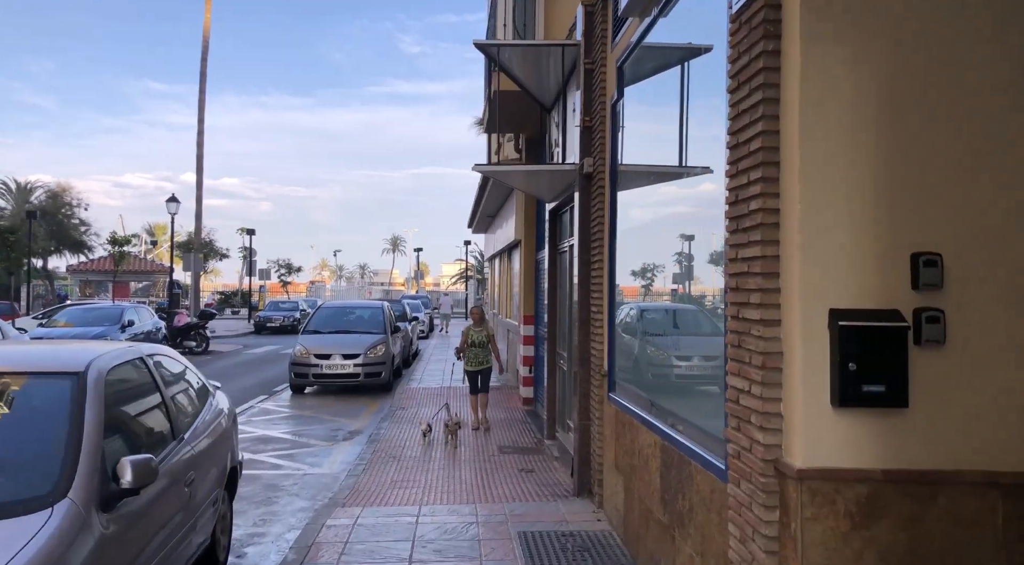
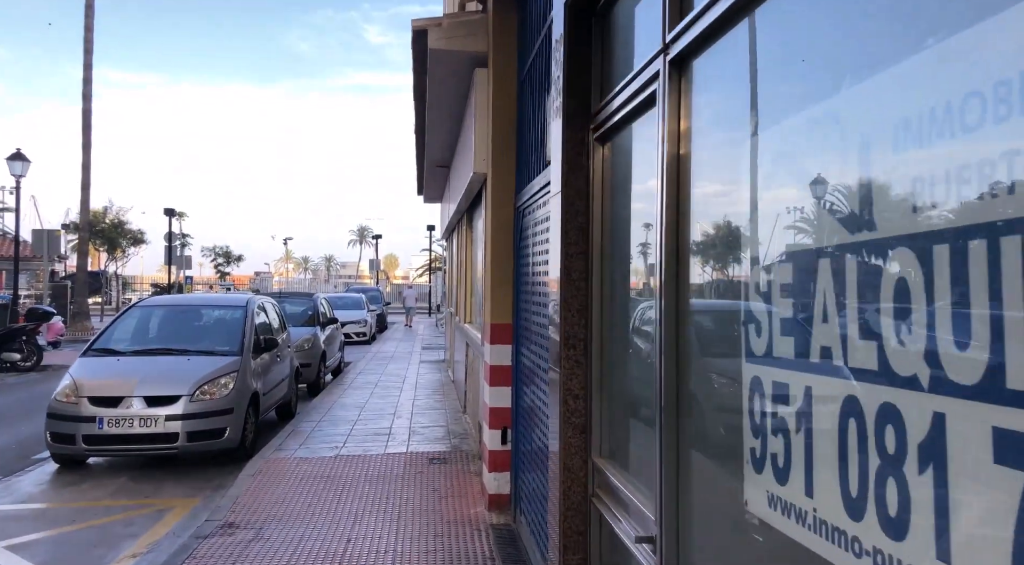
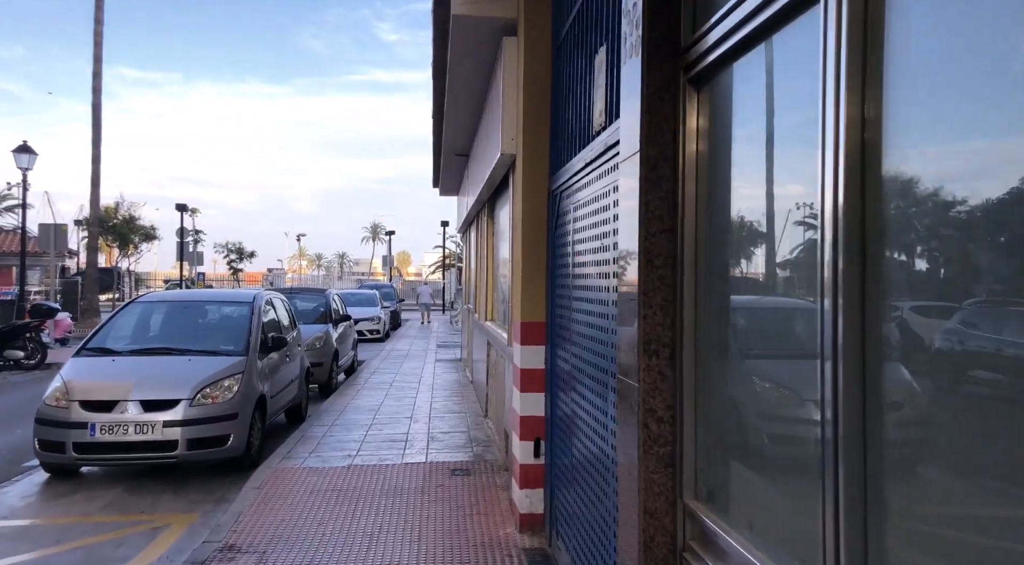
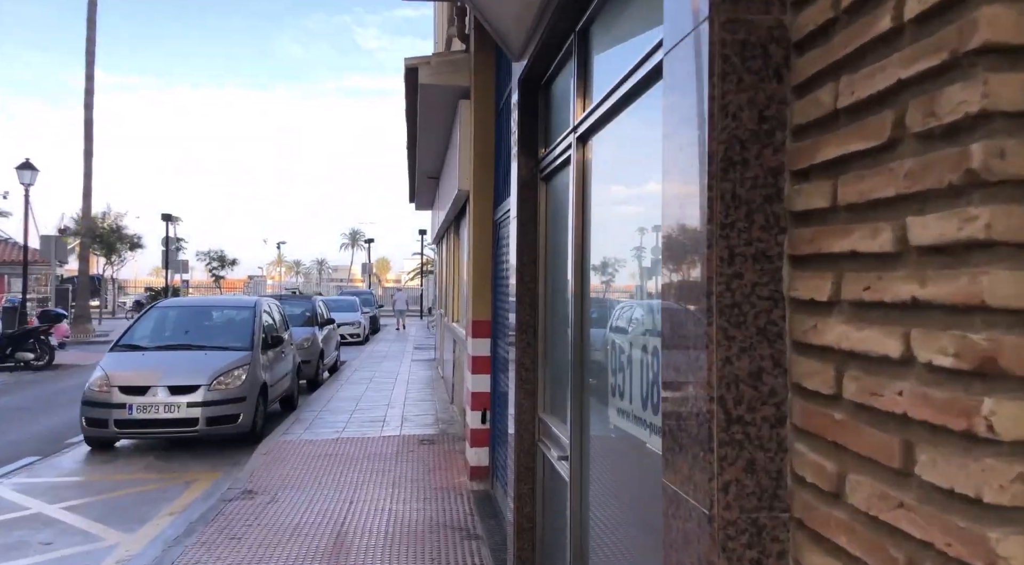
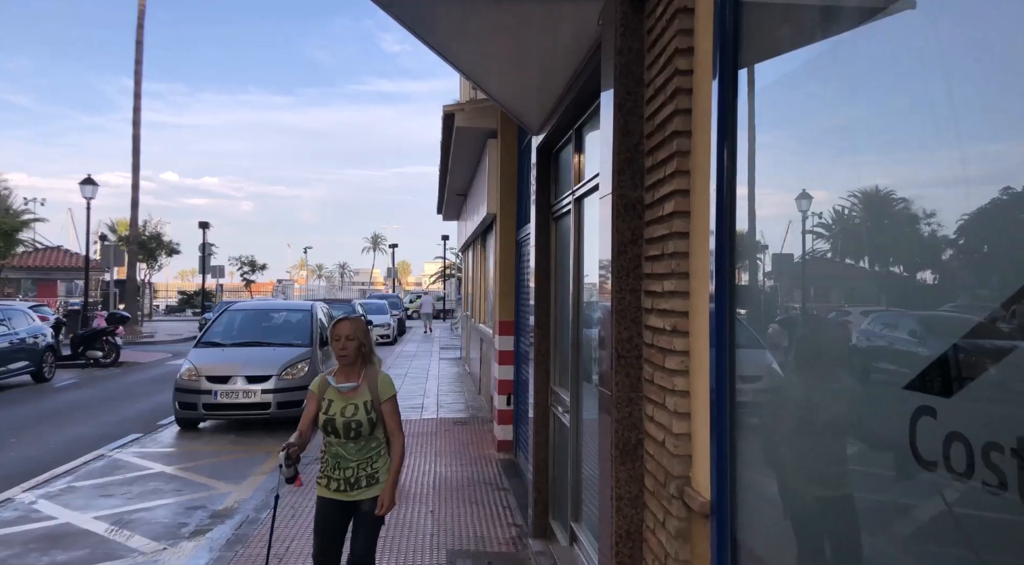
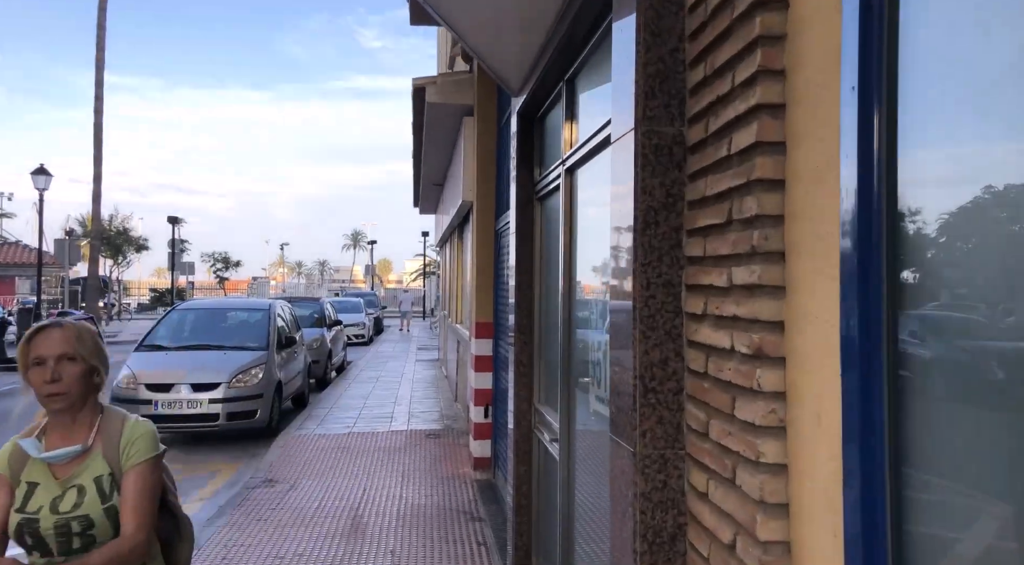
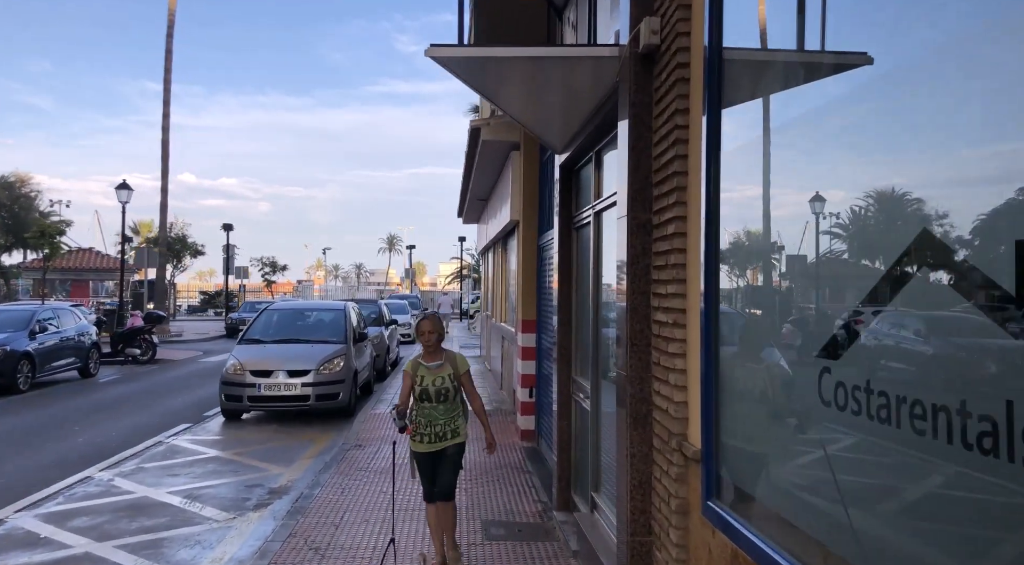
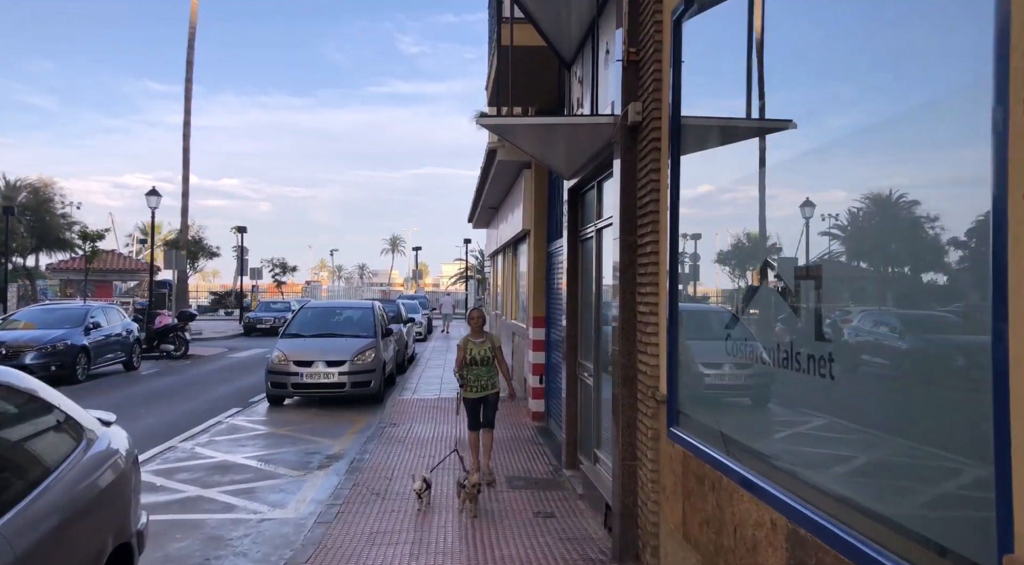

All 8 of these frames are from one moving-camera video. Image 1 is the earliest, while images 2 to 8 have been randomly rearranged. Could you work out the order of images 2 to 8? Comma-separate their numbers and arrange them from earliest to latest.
8, 7, 5, 6, 4, 2, 3
